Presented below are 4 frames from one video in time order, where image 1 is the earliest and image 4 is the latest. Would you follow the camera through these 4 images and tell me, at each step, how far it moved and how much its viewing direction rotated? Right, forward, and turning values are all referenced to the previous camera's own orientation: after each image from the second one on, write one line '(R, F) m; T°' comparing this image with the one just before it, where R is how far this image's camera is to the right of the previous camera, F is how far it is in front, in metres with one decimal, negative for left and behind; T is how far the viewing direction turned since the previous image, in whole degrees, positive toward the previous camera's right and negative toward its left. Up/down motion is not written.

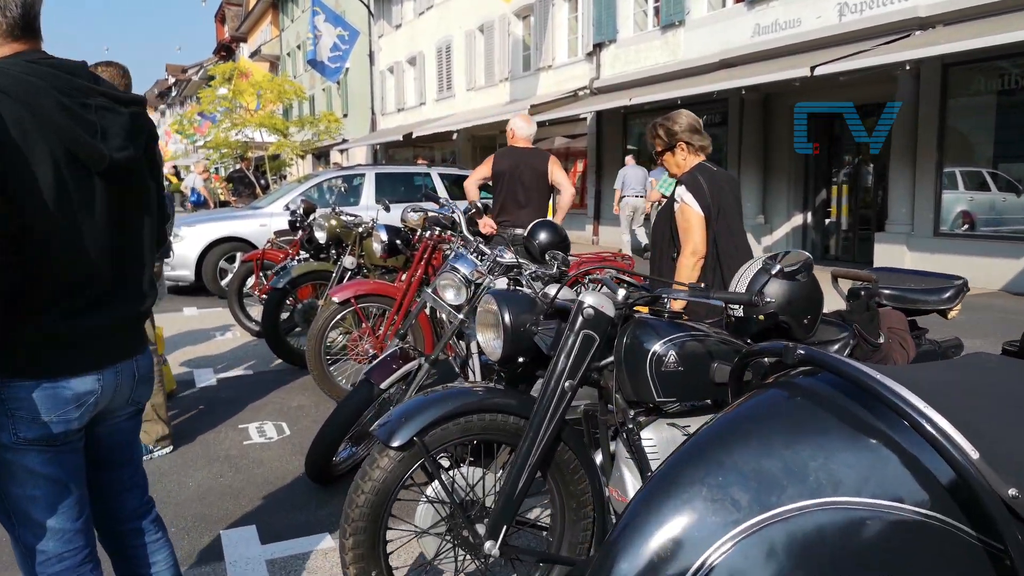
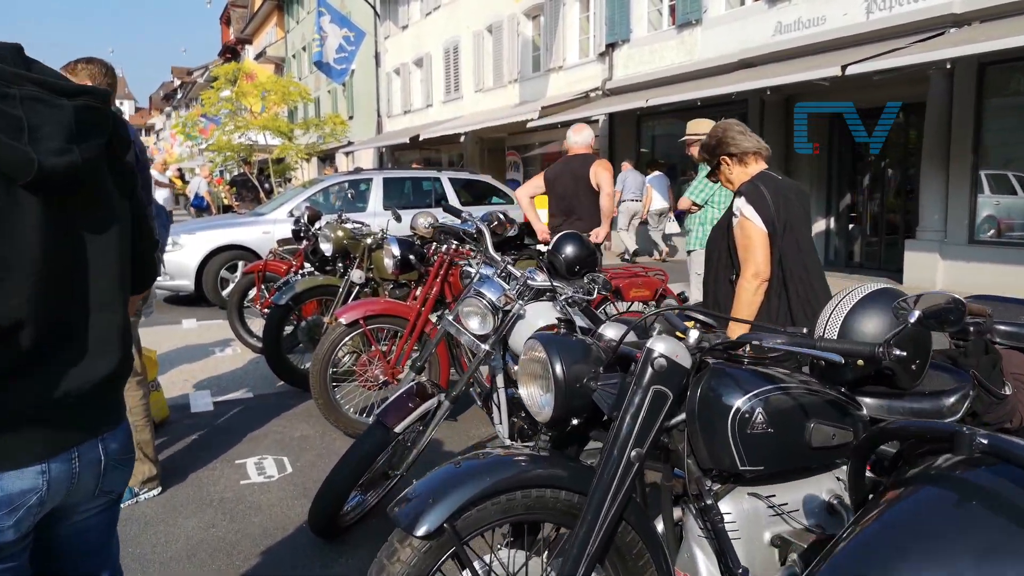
(-0.1, +0.5) m; 0°
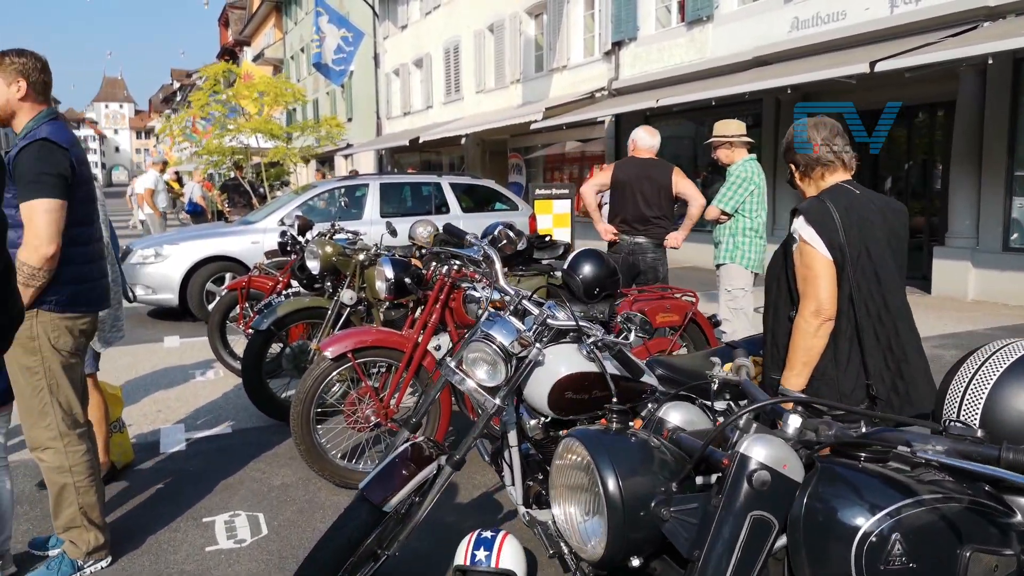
(0.0, +0.6) m; 0°
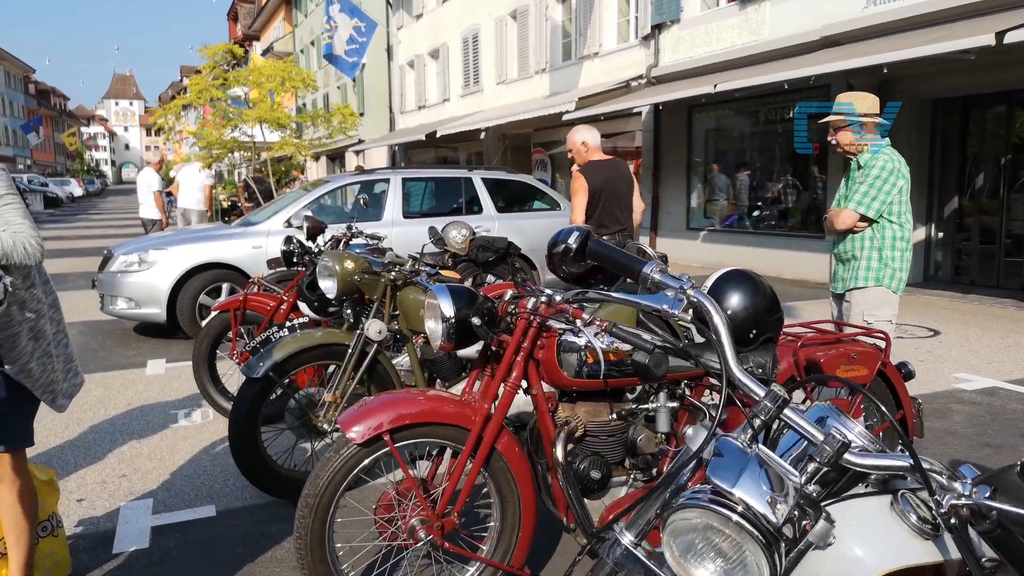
(-0.4, +1.4) m; -1°
